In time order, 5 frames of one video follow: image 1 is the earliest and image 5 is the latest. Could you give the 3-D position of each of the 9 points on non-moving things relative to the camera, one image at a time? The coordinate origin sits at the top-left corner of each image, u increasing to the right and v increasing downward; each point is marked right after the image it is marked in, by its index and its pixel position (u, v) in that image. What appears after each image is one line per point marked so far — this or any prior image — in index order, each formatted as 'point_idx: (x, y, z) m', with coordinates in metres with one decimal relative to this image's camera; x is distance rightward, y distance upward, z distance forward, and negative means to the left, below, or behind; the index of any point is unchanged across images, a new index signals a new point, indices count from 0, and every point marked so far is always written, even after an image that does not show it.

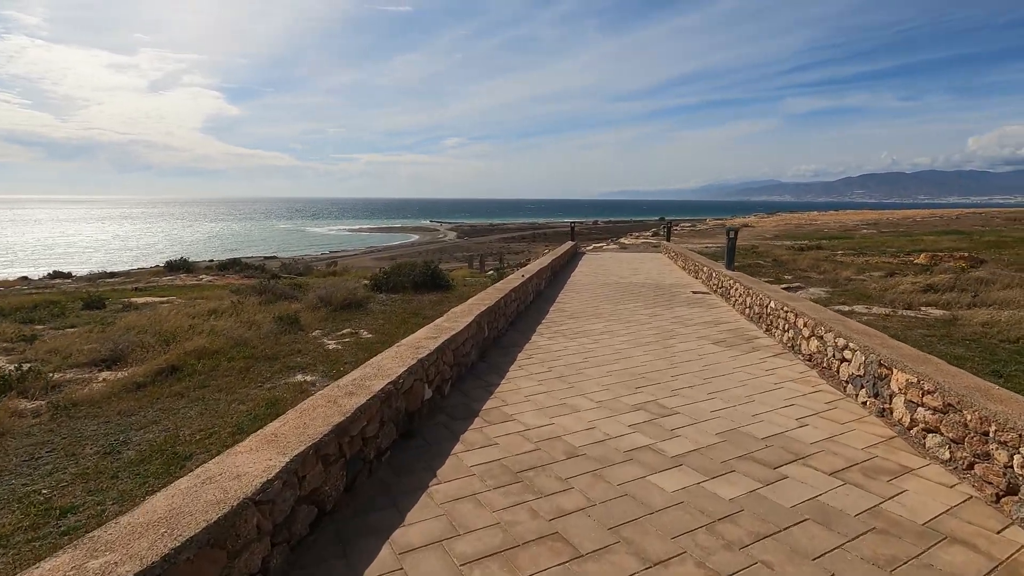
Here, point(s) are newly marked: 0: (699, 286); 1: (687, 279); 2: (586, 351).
0: (+3.6, 0.0, +10.2) m
1: (+3.8, +0.2, +11.5) m
2: (+0.7, -0.6, +5.4) m
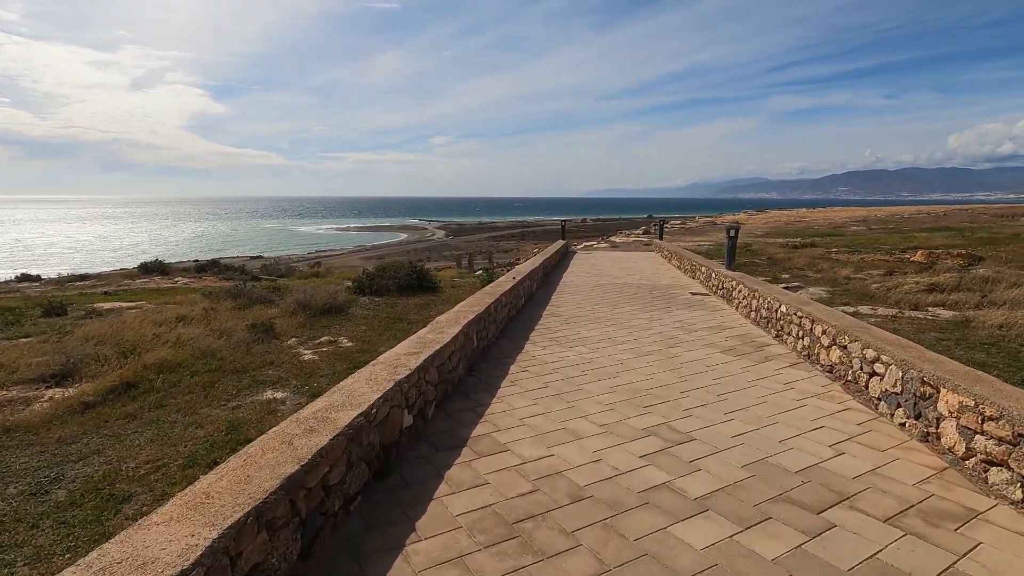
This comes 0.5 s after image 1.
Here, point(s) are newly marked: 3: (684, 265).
0: (+3.4, 0.0, +9.8) m
1: (+3.6, +0.2, +11.1) m
2: (+0.7, -0.7, +5.0) m
3: (+3.9, +0.5, +12.1) m
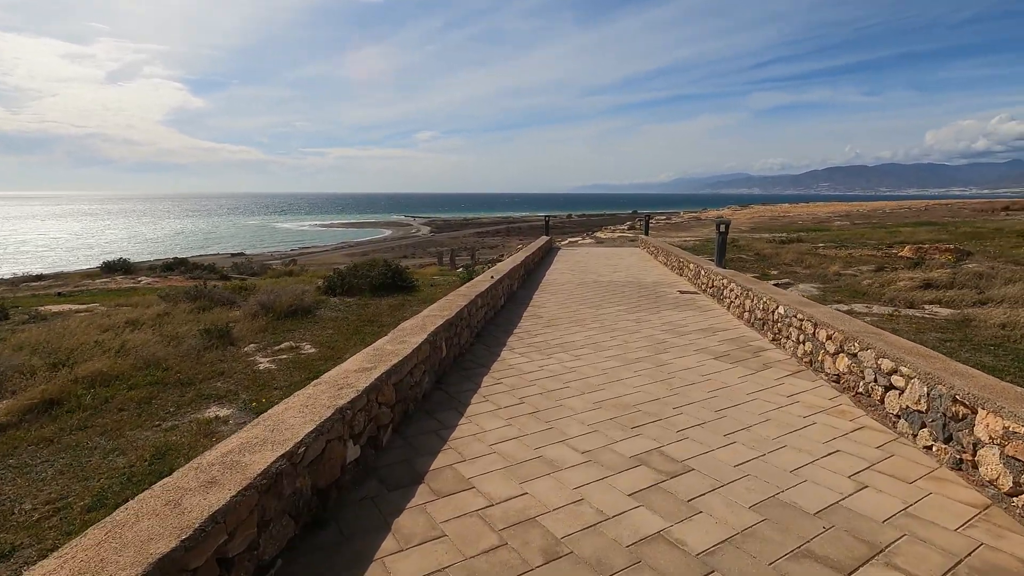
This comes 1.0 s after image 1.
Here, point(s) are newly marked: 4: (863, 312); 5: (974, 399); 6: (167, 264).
0: (+3.0, 0.0, +9.4) m
1: (+3.2, +0.2, +10.6) m
2: (+0.4, -0.7, +4.5) m
3: (+3.5, +0.6, +11.7) m
4: (+5.3, -0.4, +8.2) m
5: (+2.3, -0.5, +2.6) m
6: (-10.5, +0.7, +16.2) m
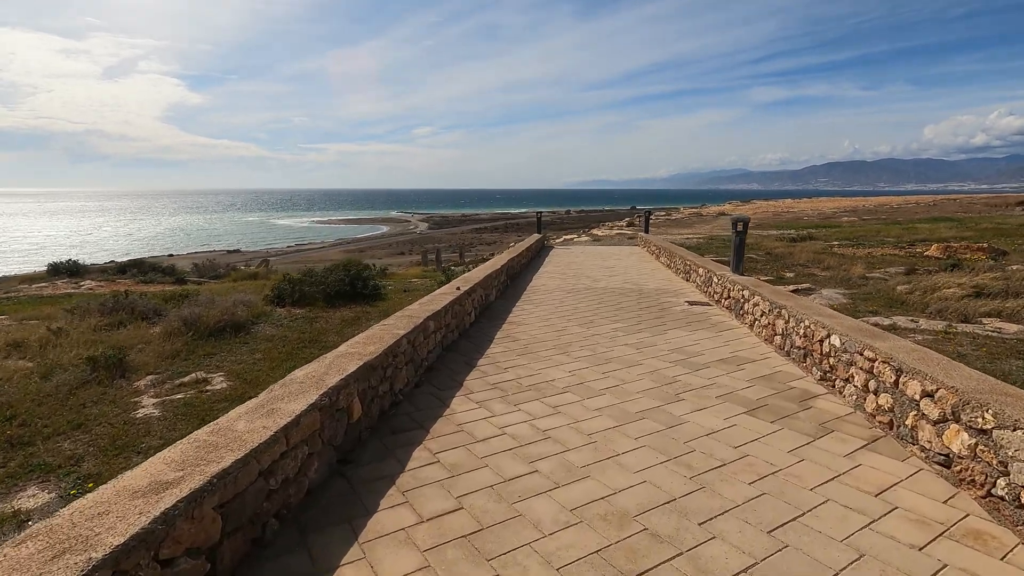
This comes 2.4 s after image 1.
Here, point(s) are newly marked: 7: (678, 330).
0: (+2.7, -0.1, +8.0) m
1: (+2.8, +0.1, +9.2) m
2: (+0.1, -0.9, +3.1) m
3: (+3.2, +0.5, +10.3) m
4: (+5.0, -0.5, +6.8) m
5: (+1.9, -0.7, +1.2) m
6: (-10.8, +0.6, +14.8) m
7: (+1.8, -0.5, +5.8) m
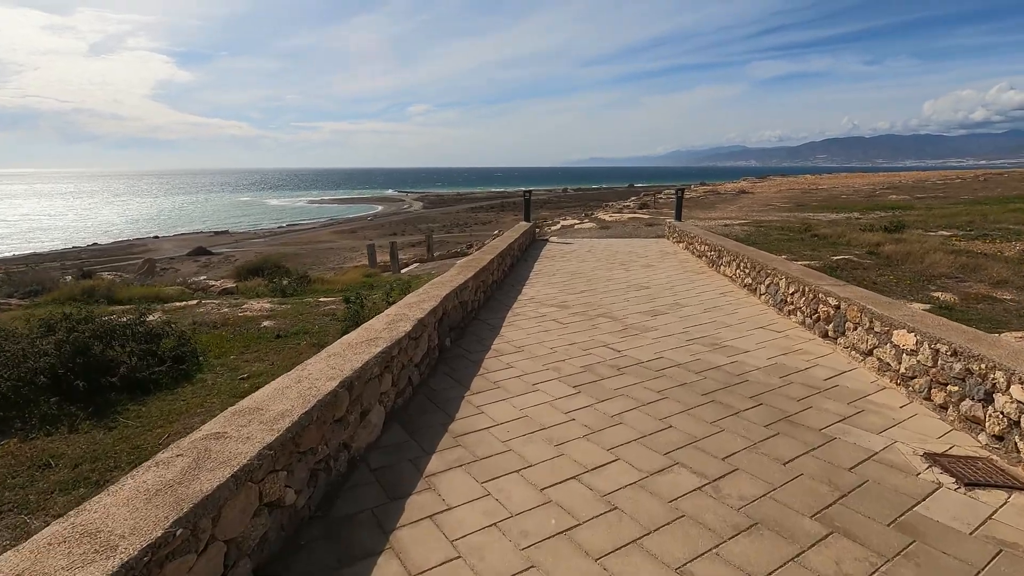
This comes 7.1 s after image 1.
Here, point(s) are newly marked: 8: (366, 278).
0: (+2.2, -0.7, +3.1) m
1: (+2.4, -0.4, +4.4) m
2: (-0.3, -1.7, -1.8) m
3: (+2.7, 0.0, +5.4) m
4: (+4.6, -1.1, +1.9) m
5: (+1.5, -1.6, -3.6) m
6: (-11.3, +0.2, +9.8) m
7: (+1.3, -1.1, +0.9) m
8: (-3.1, +0.2, +11.4) m
